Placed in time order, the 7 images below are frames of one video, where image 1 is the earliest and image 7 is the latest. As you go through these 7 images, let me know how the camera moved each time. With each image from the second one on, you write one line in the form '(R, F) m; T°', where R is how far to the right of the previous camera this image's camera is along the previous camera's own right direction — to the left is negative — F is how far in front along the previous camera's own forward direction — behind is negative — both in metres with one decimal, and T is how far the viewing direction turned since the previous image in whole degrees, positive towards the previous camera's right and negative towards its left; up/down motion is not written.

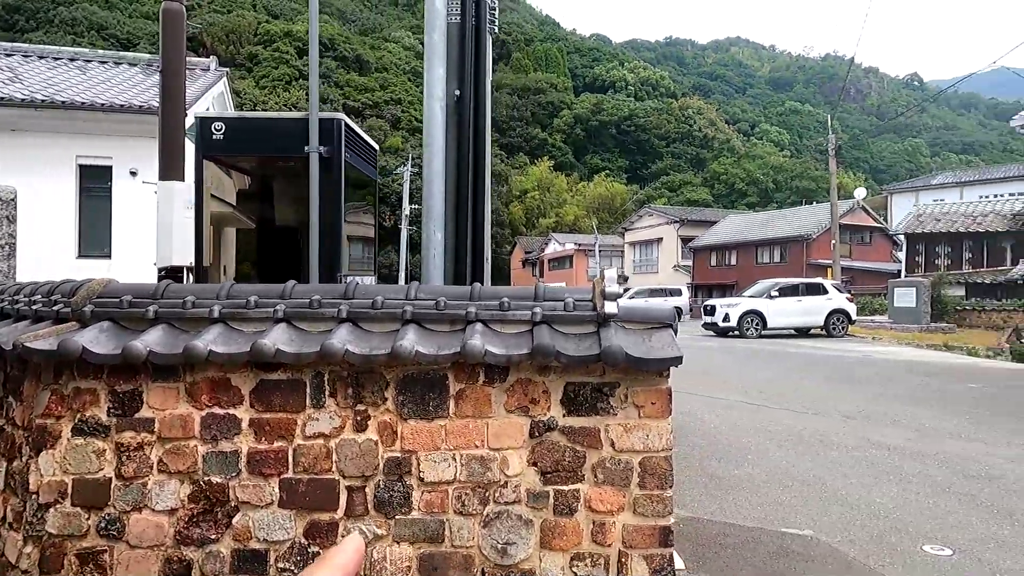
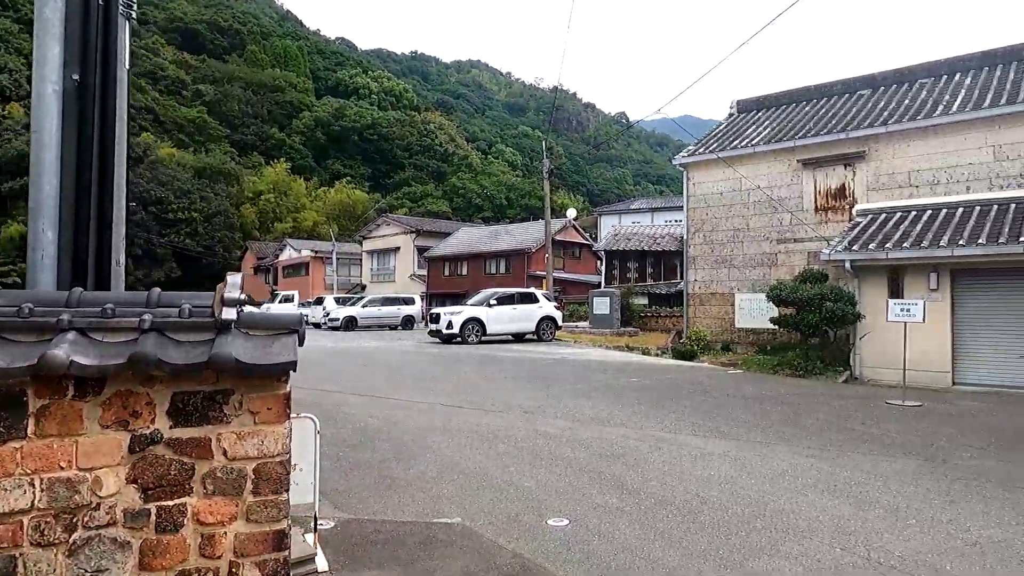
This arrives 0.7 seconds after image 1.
(+0.5, -0.2) m; +22°
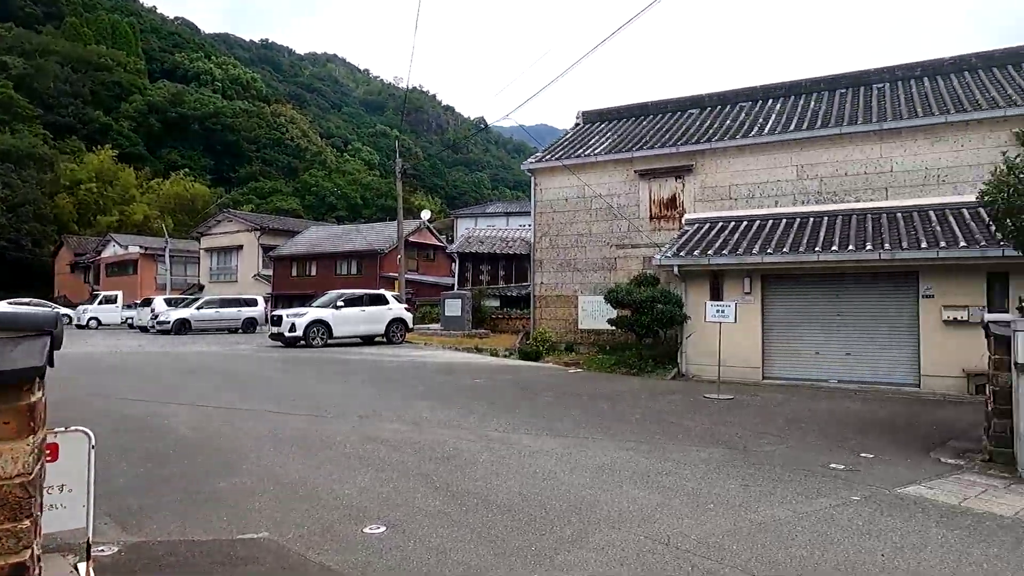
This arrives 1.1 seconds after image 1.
(+0.3, +0.1) m; +12°
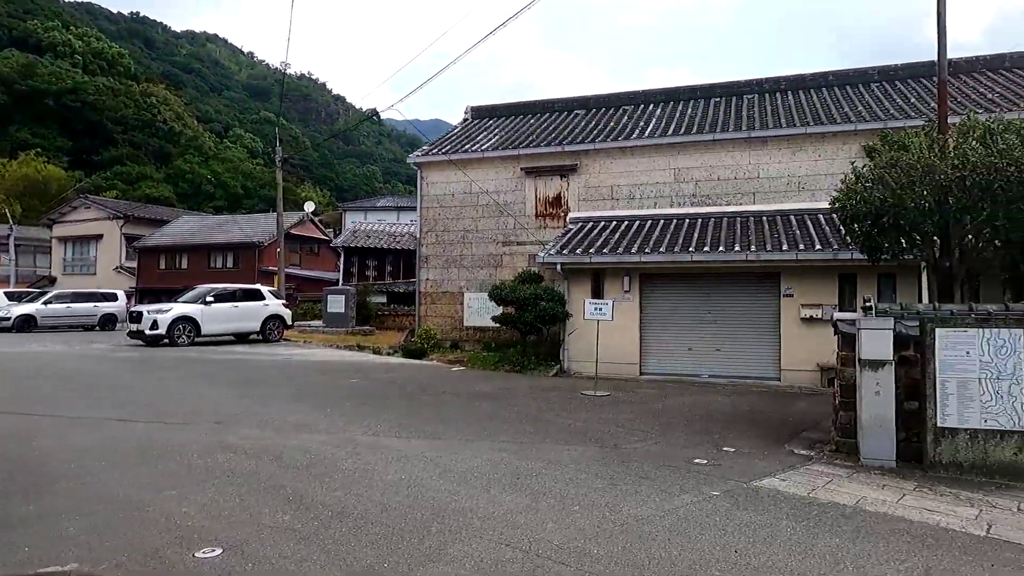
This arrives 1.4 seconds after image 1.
(+0.2, +0.2) m; +9°
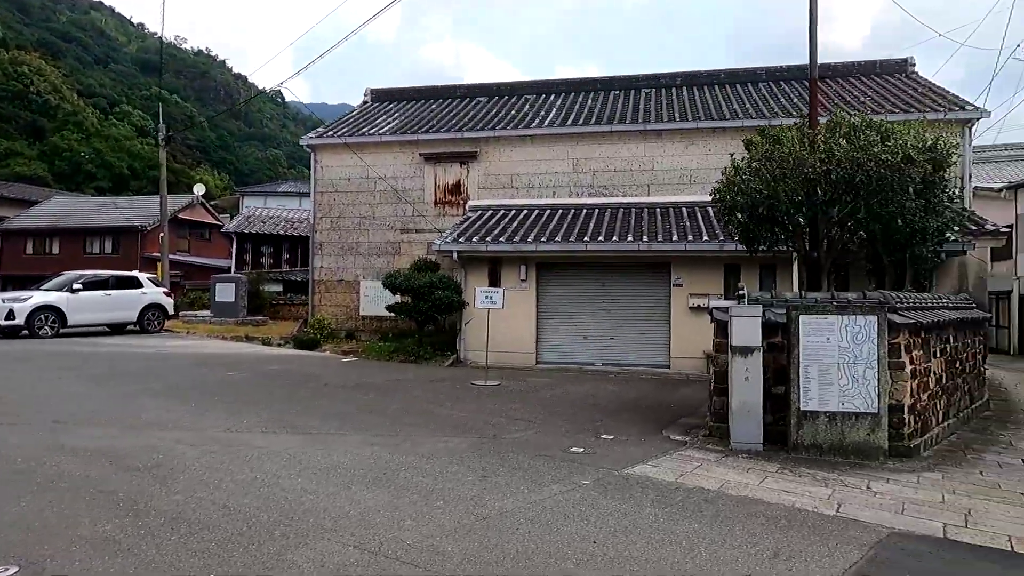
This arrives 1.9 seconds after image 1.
(+0.3, +0.2) m; +8°
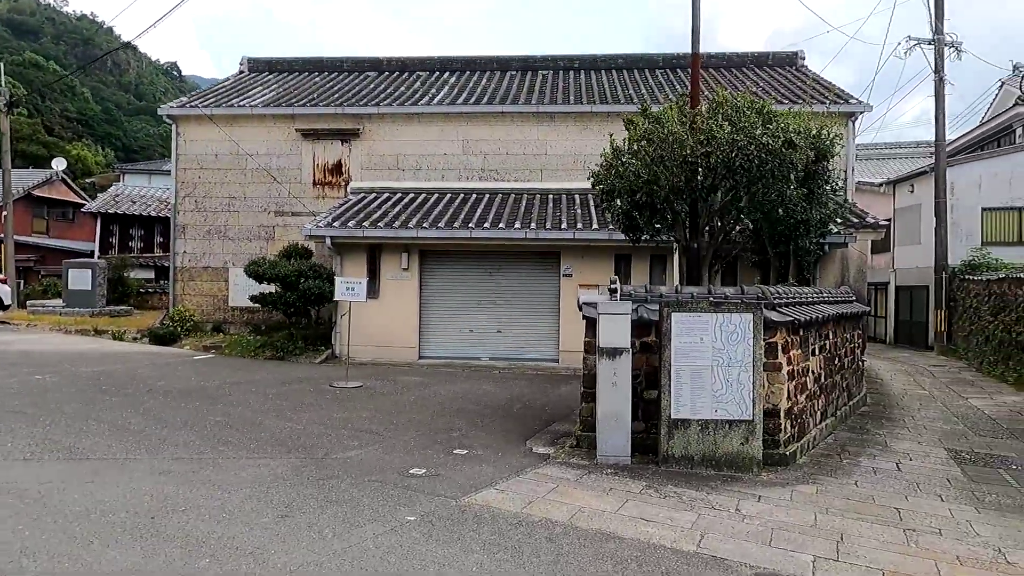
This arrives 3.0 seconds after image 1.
(+0.7, +0.9) m; +7°
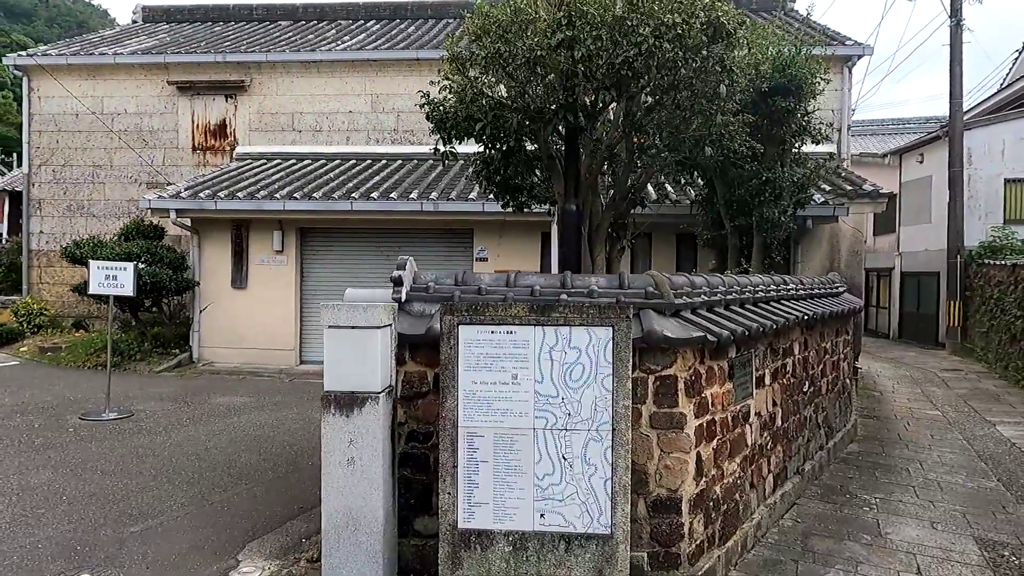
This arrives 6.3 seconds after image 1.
(+1.6, +2.8) m; 0°
